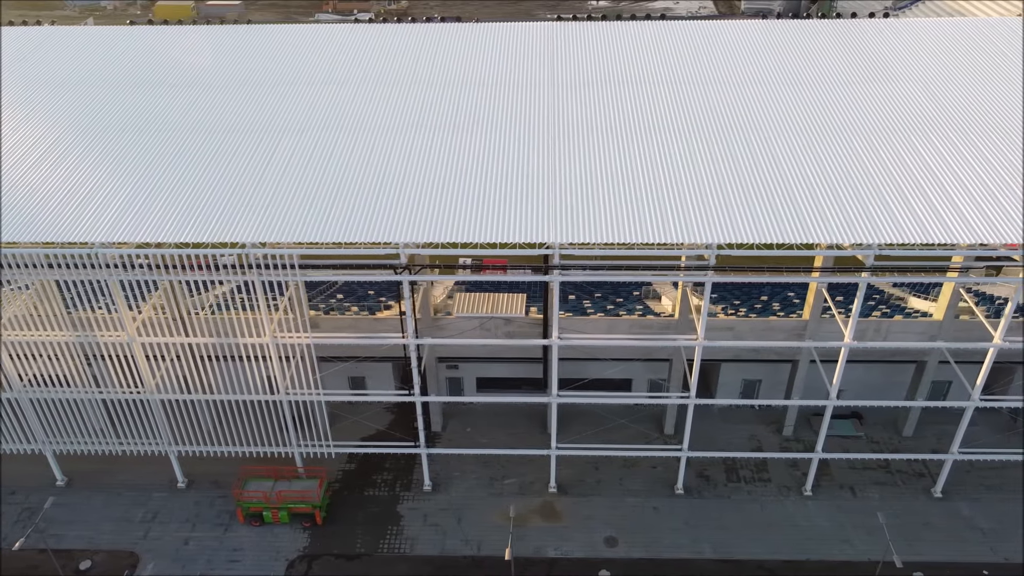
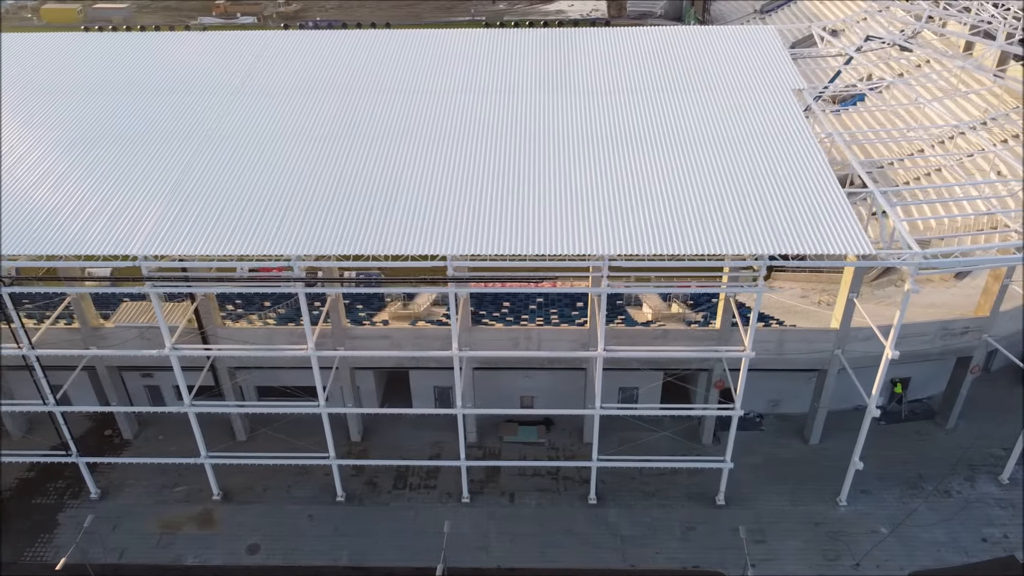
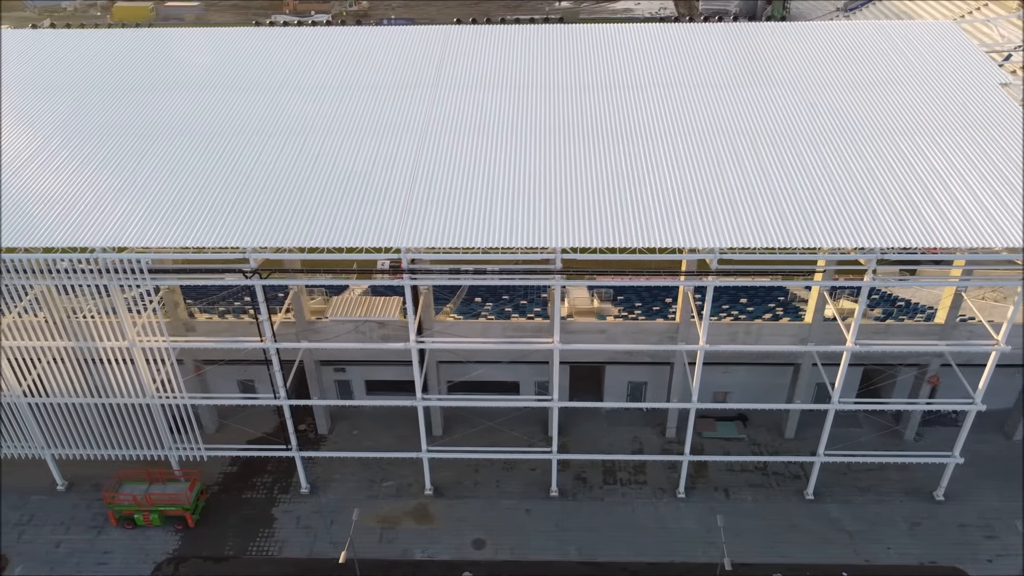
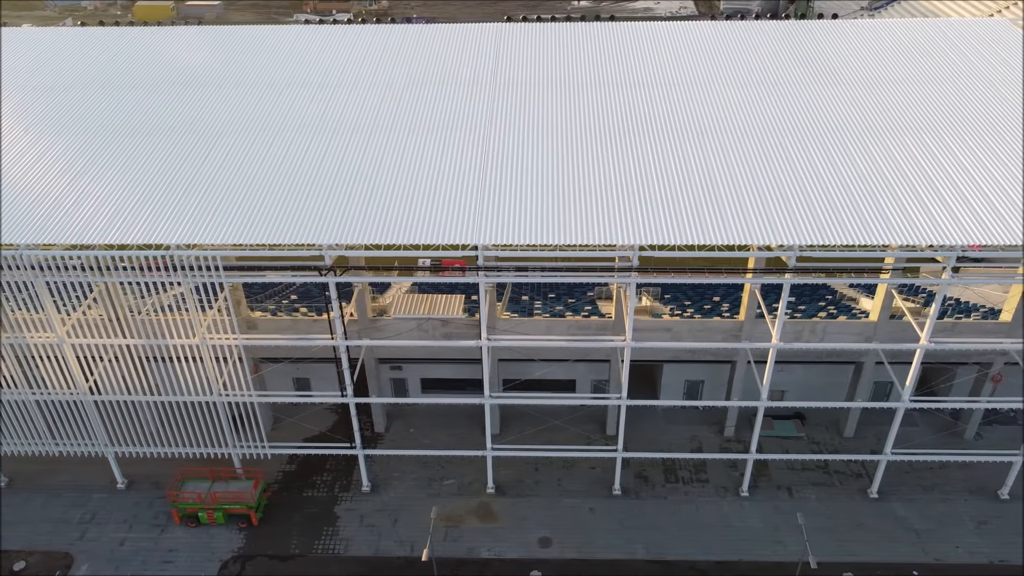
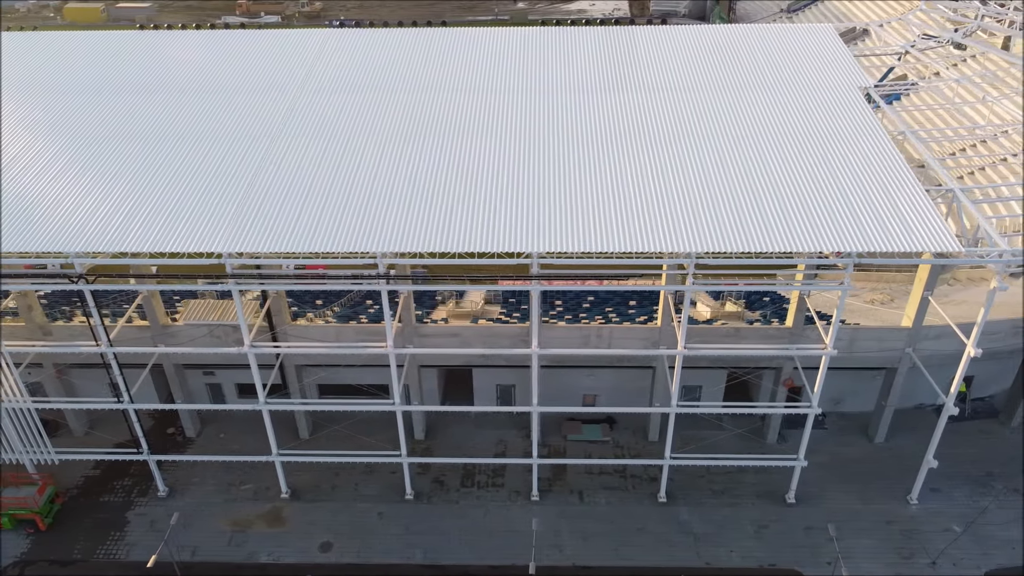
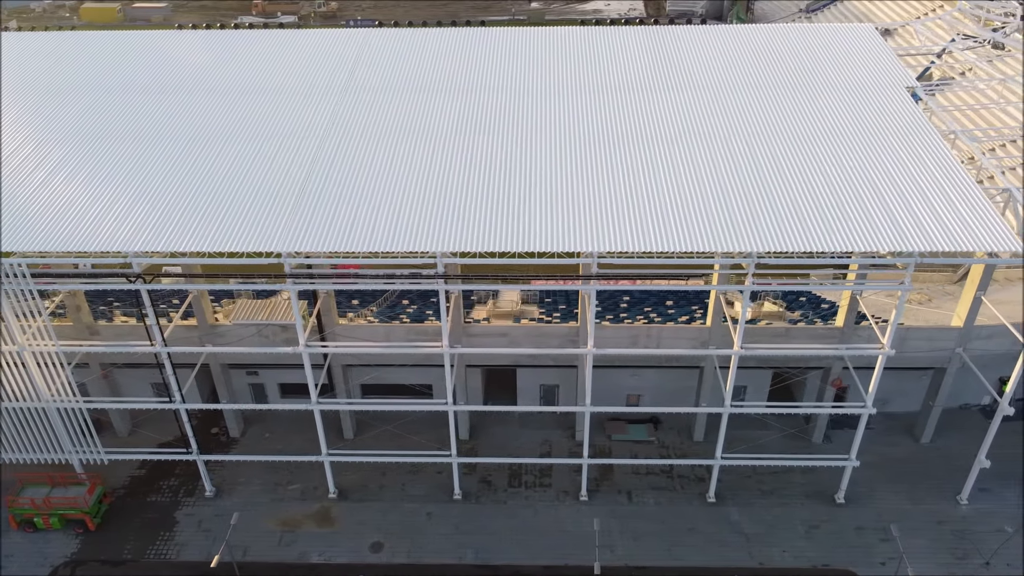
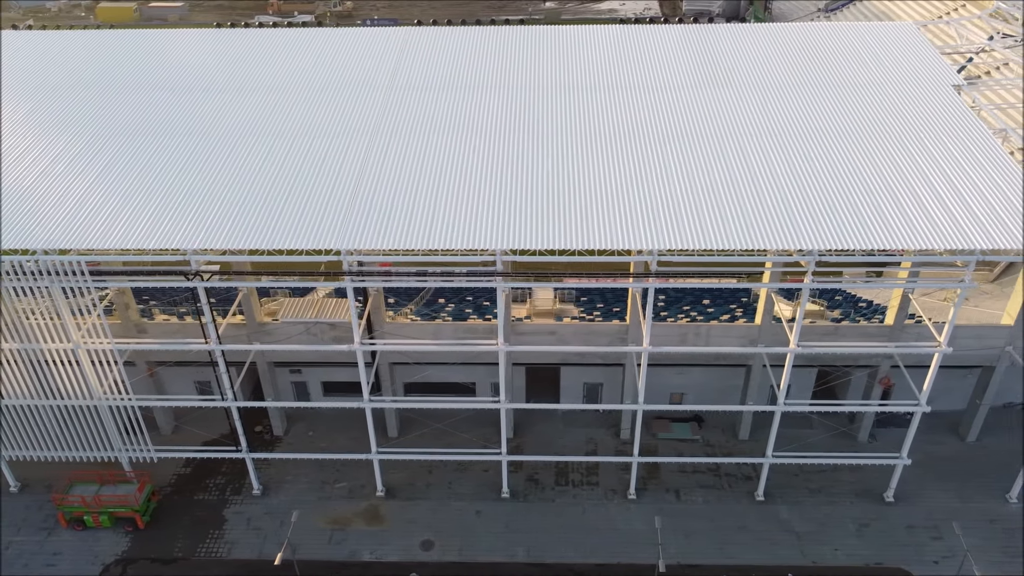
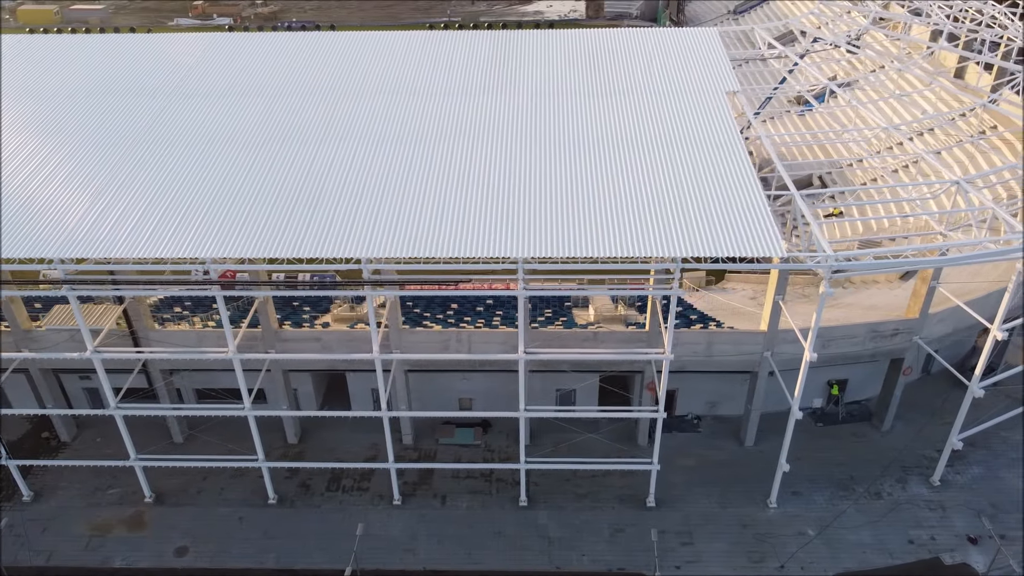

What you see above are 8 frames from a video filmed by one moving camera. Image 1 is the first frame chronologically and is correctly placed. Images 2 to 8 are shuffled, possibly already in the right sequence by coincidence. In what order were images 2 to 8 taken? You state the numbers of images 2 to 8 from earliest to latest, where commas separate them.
4, 3, 7, 6, 5, 2, 8
